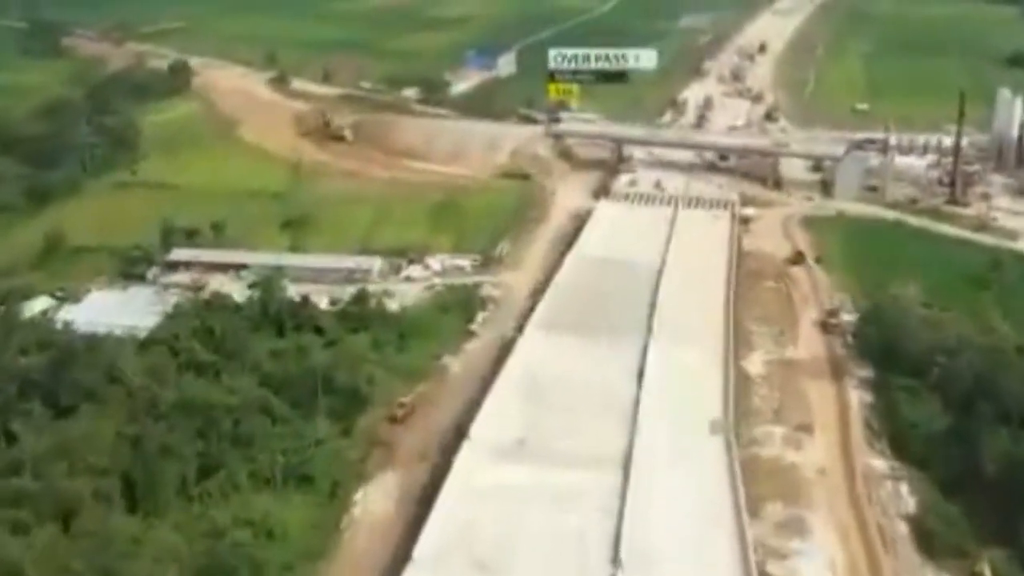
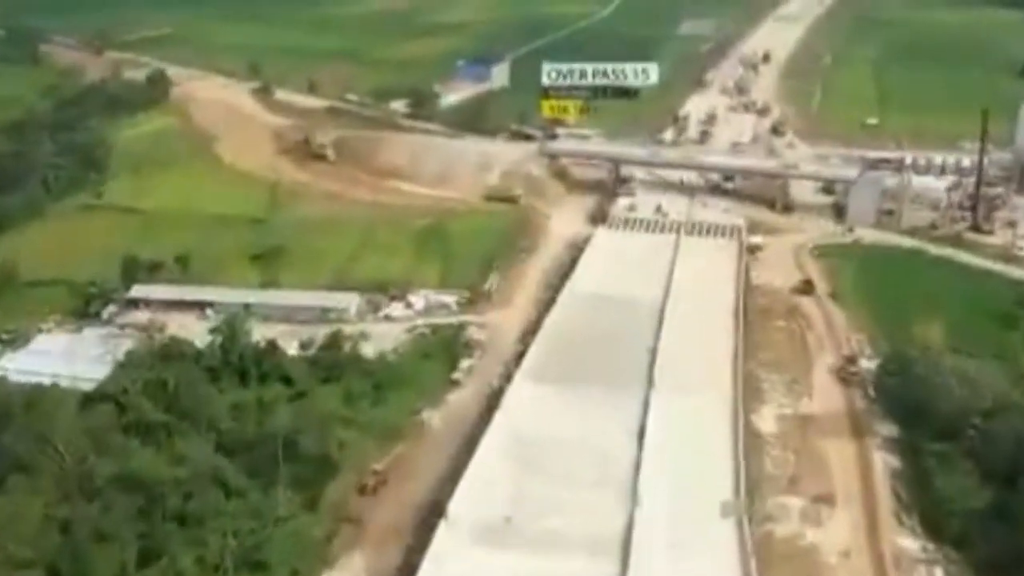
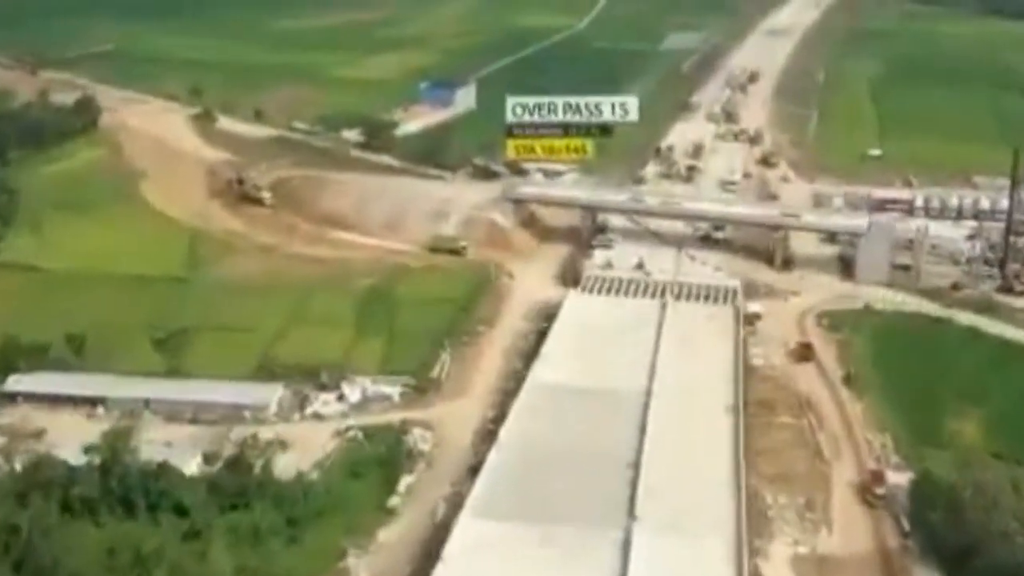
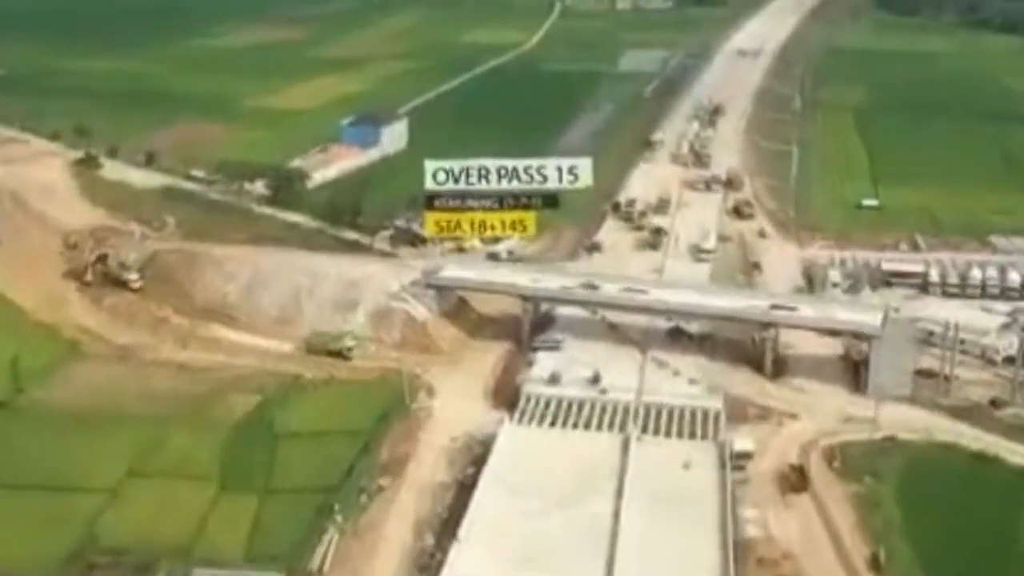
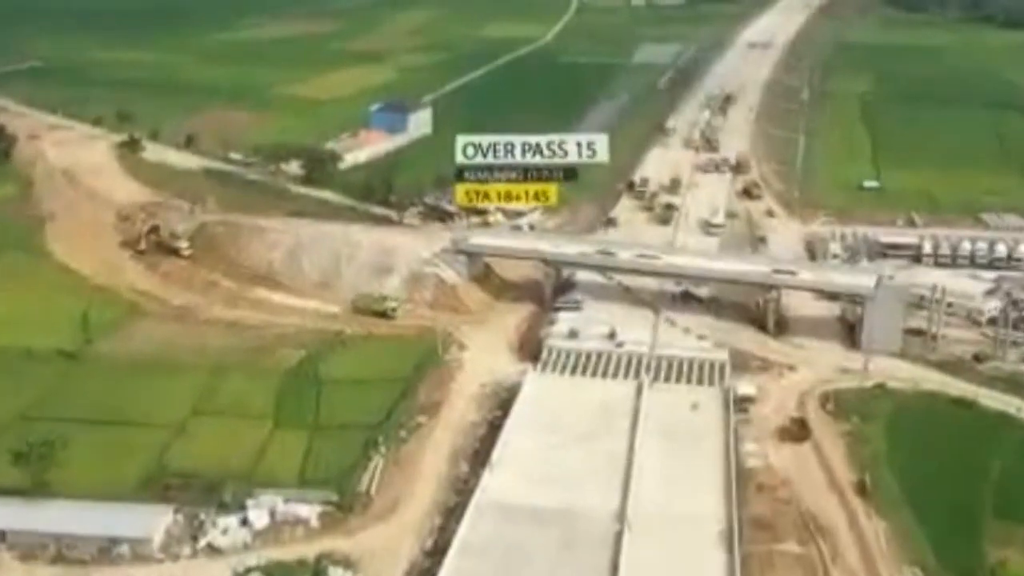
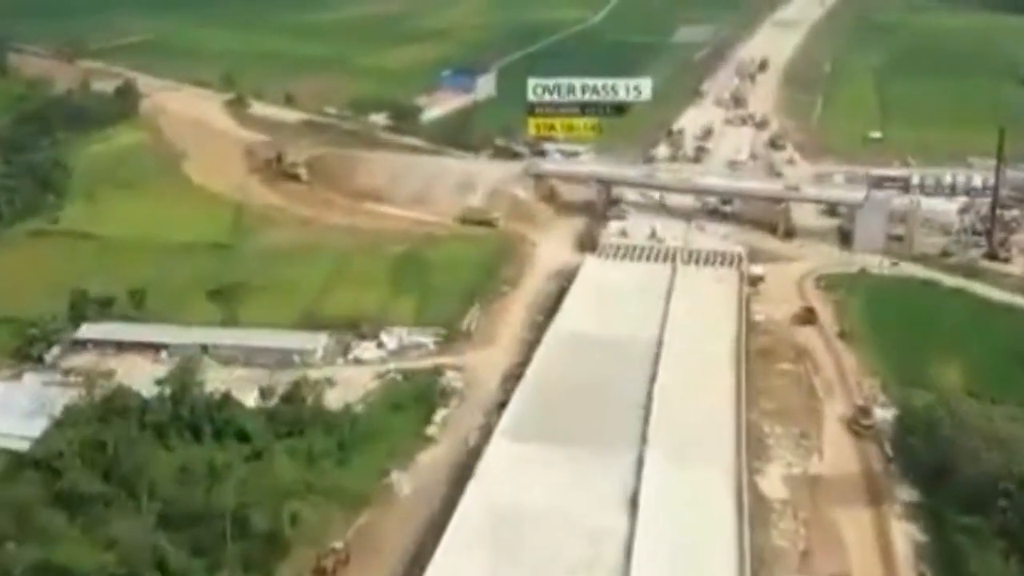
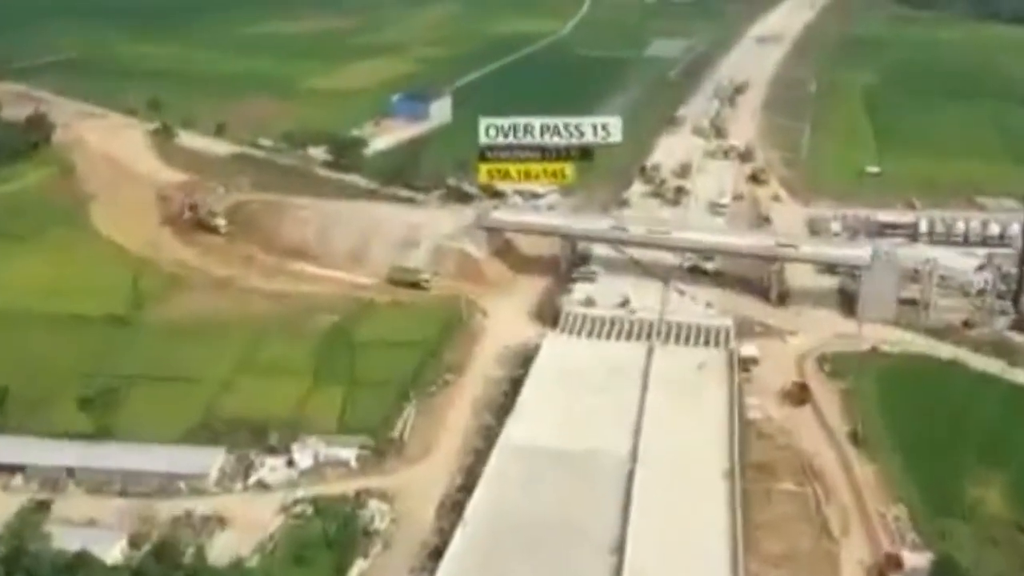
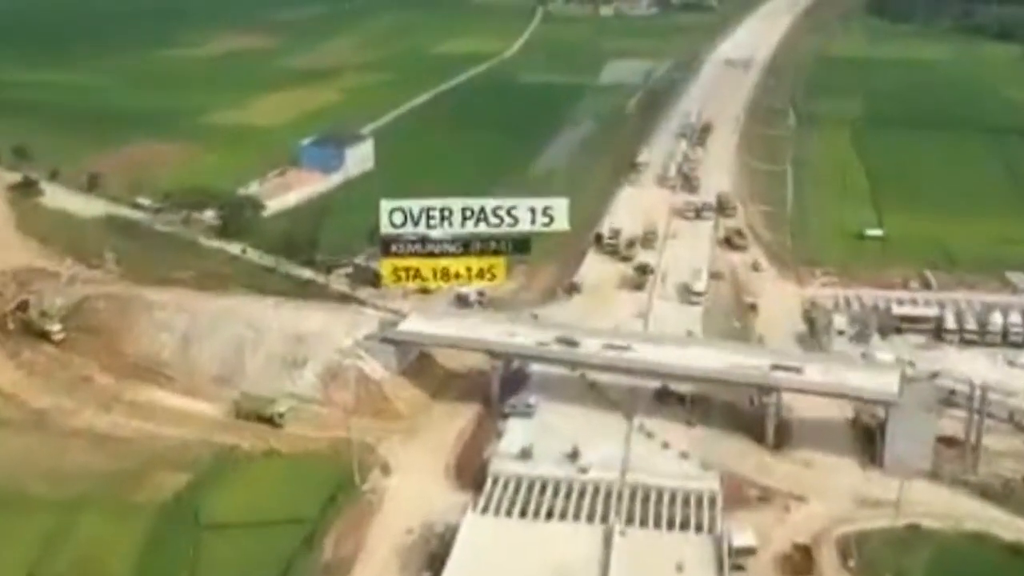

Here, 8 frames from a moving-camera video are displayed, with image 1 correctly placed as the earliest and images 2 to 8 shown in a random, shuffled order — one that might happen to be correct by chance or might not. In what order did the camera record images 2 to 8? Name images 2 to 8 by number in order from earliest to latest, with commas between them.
2, 6, 3, 7, 5, 4, 8
